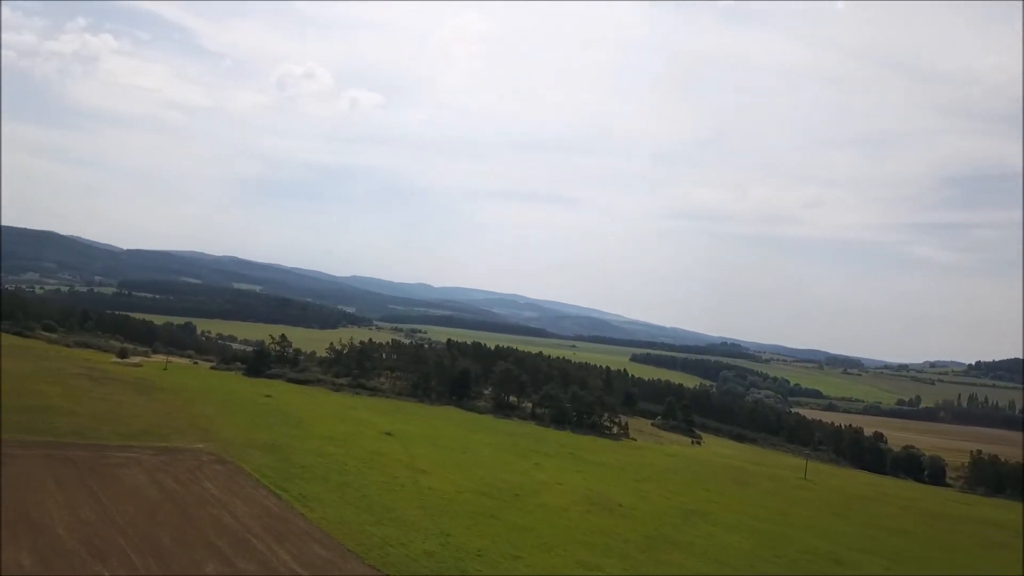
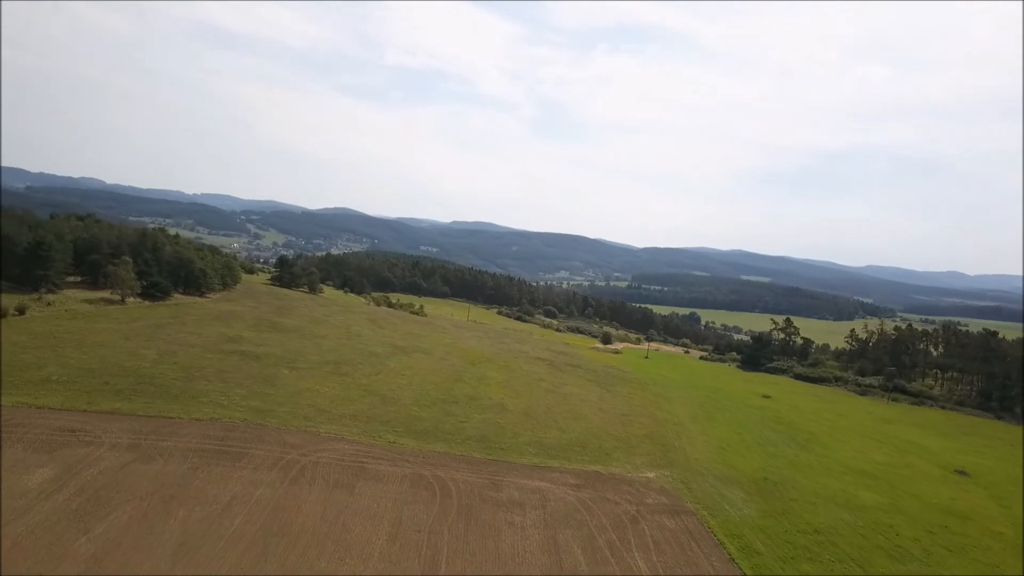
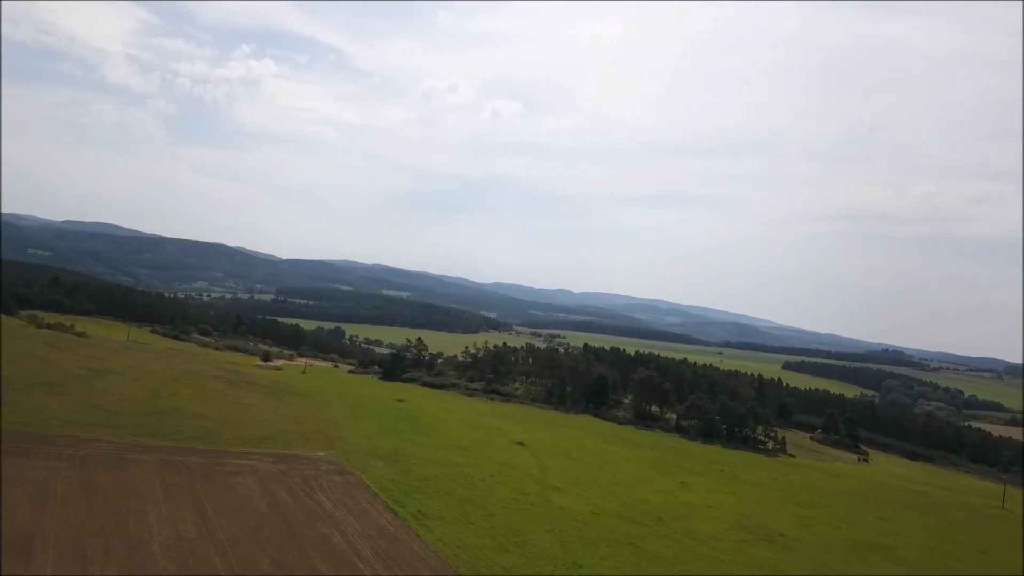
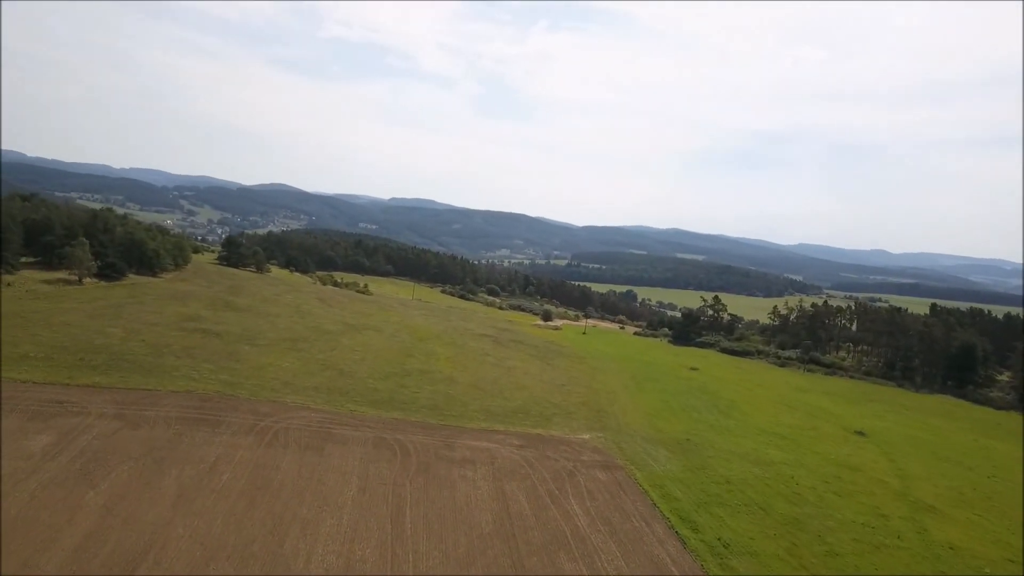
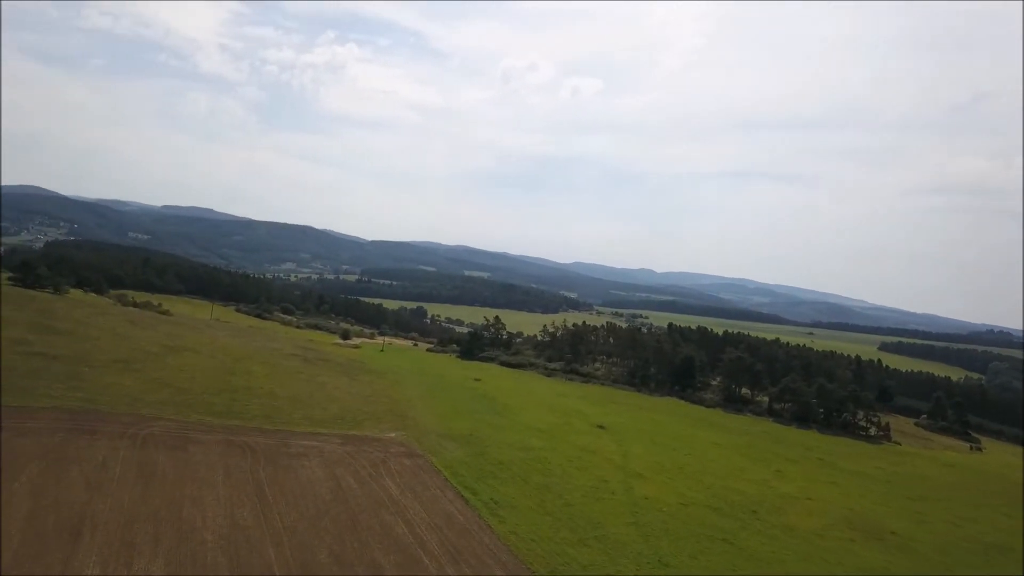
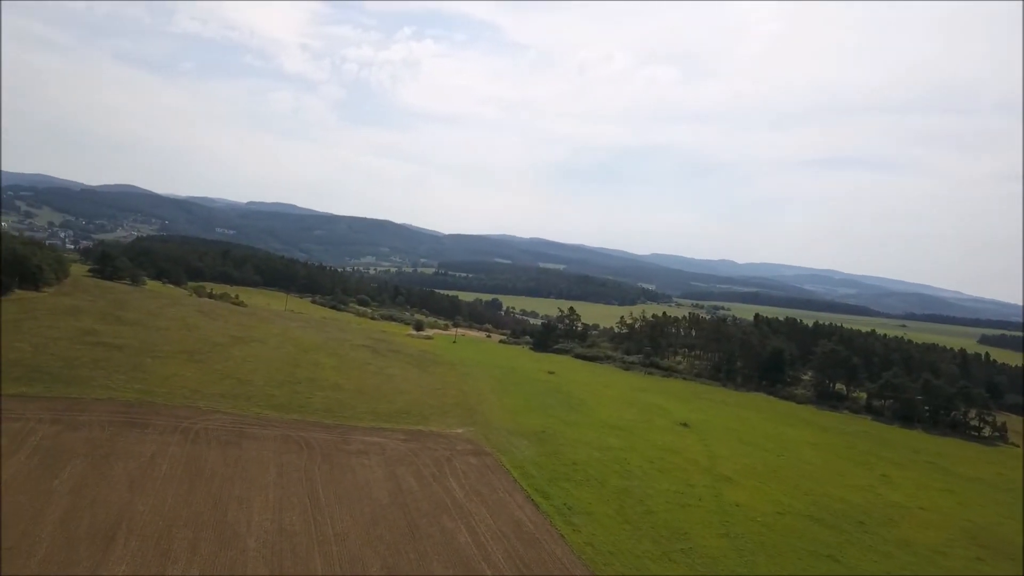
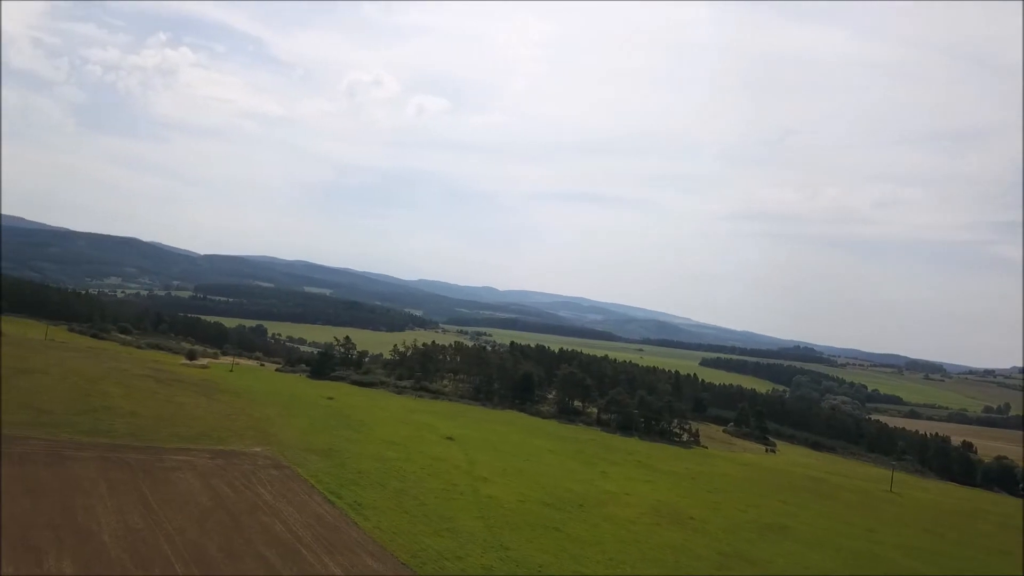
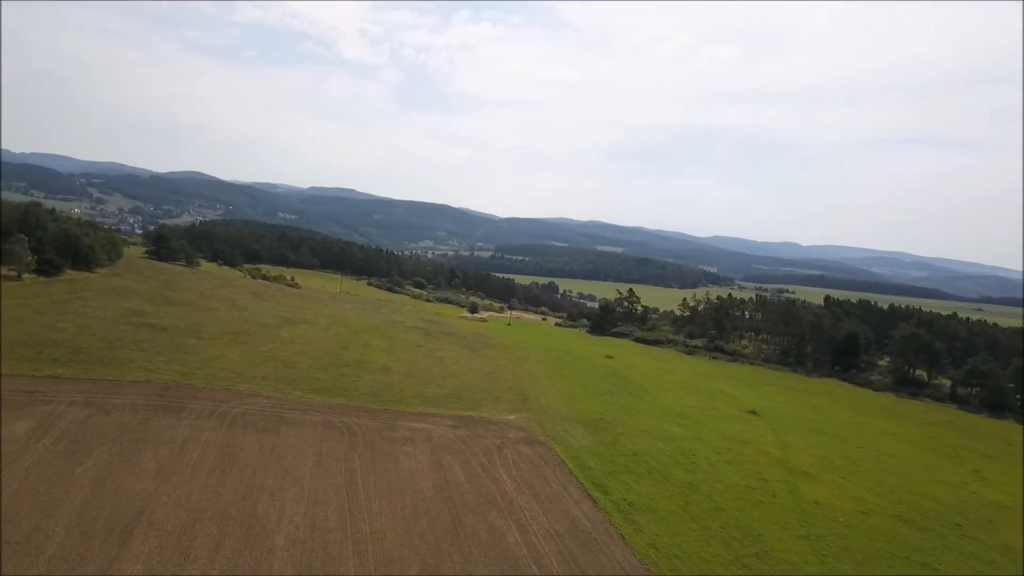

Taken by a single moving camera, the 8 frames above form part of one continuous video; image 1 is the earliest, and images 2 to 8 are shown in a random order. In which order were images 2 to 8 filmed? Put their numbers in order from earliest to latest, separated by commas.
7, 3, 5, 6, 8, 4, 2
